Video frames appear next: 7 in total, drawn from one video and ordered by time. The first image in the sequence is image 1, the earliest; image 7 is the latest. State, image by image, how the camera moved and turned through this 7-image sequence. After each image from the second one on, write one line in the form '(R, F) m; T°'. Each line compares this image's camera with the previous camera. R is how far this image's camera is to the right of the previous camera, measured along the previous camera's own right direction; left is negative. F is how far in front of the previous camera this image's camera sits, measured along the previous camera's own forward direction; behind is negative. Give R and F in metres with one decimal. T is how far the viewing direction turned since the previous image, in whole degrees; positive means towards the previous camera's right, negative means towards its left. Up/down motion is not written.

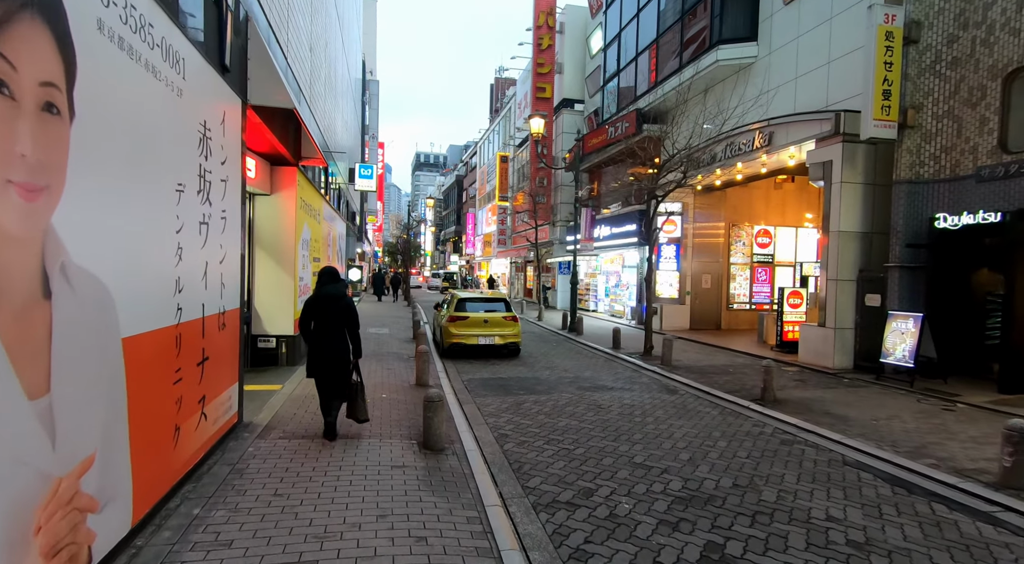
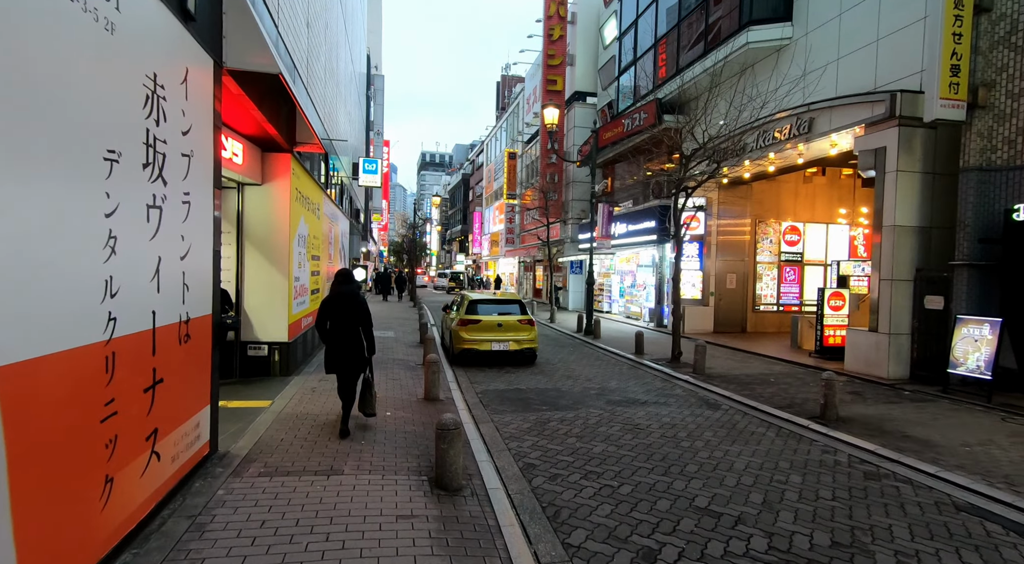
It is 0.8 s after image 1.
(-0.2, +1.1) m; 0°
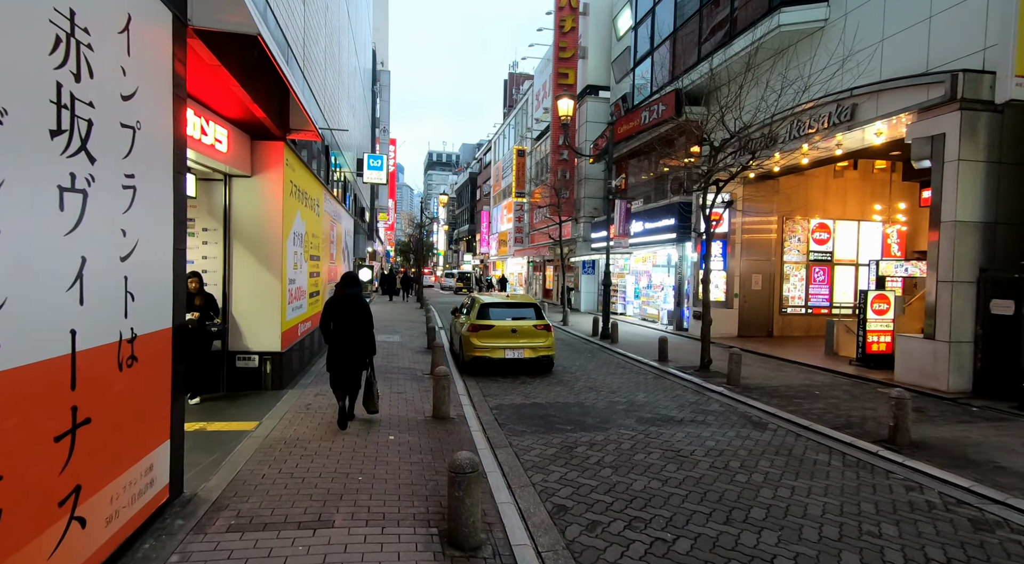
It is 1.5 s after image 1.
(-0.2, +1.0) m; -1°
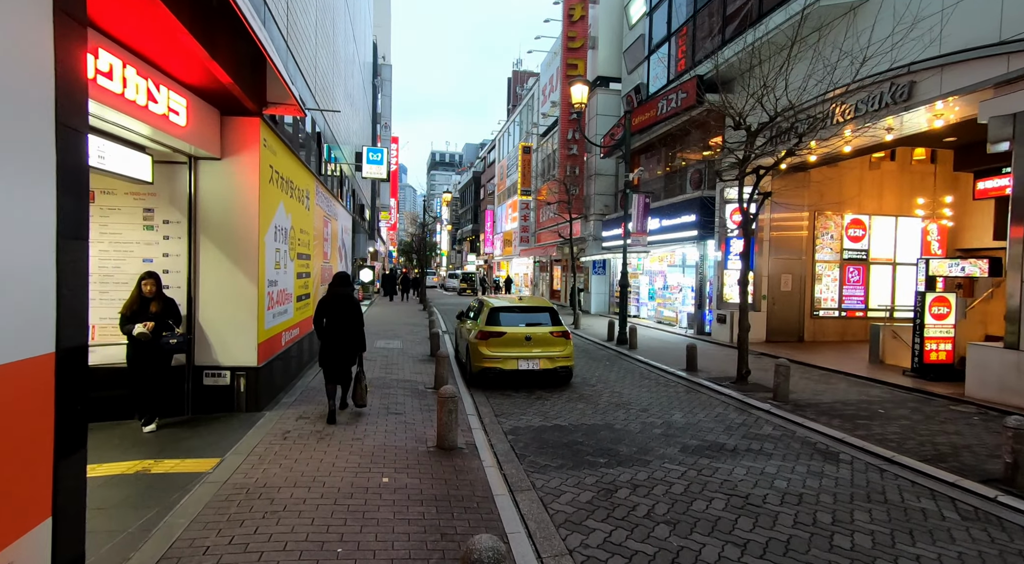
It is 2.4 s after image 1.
(-0.2, +1.3) m; 0°
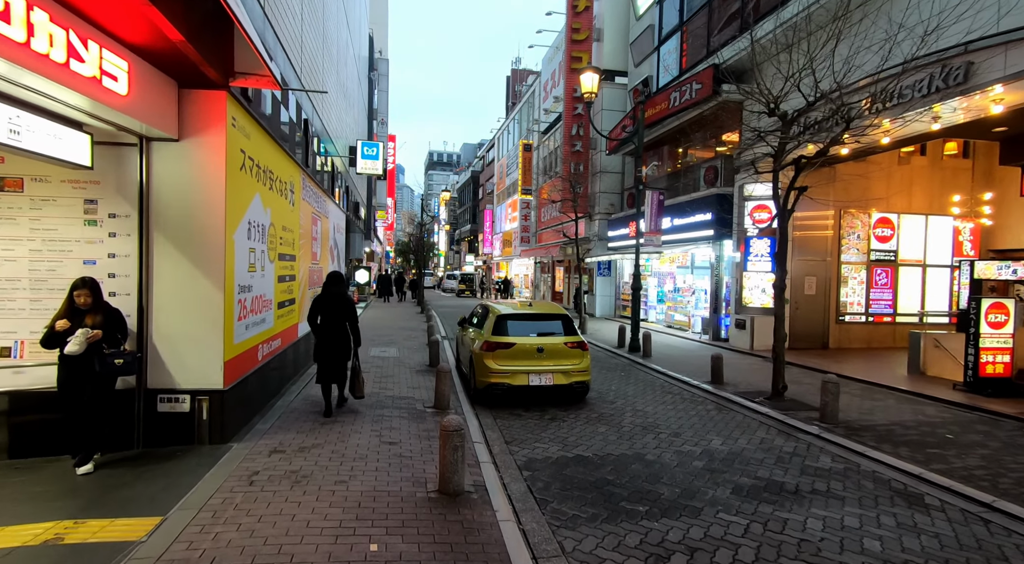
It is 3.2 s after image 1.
(-0.2, +1.1) m; 0°
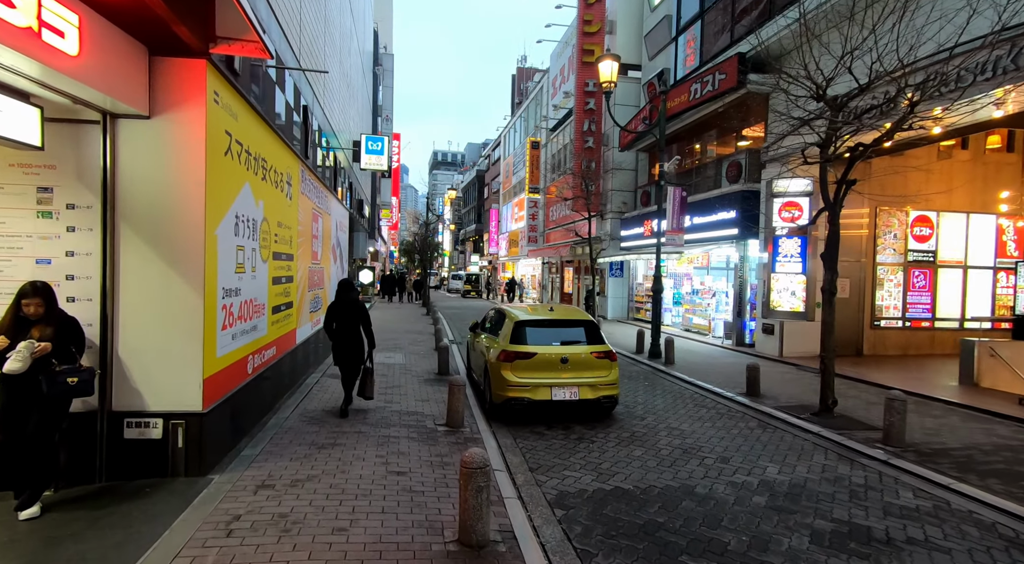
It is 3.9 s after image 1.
(-0.2, +0.9) m; 0°
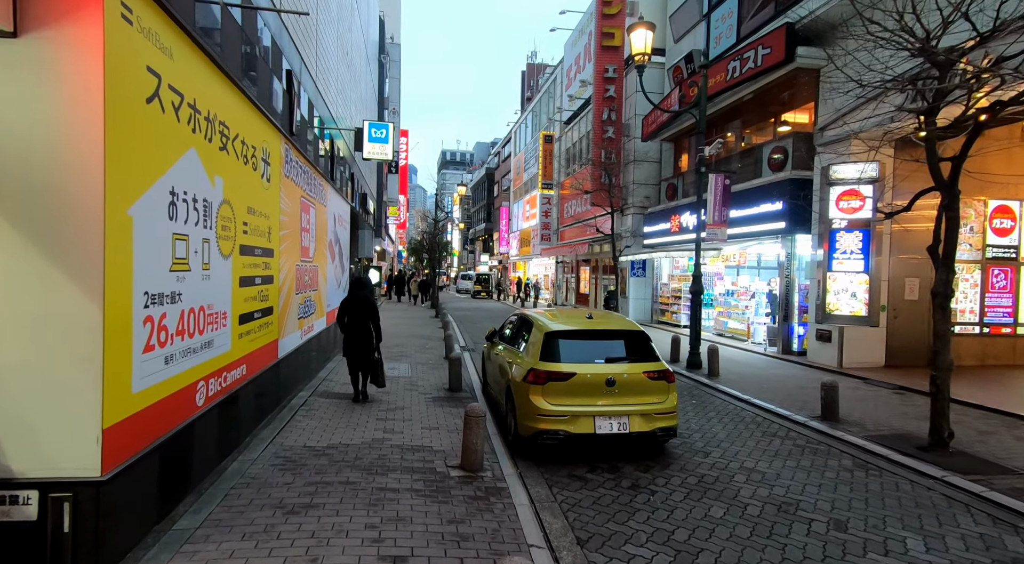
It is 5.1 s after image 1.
(-0.2, +1.7) m; -1°
